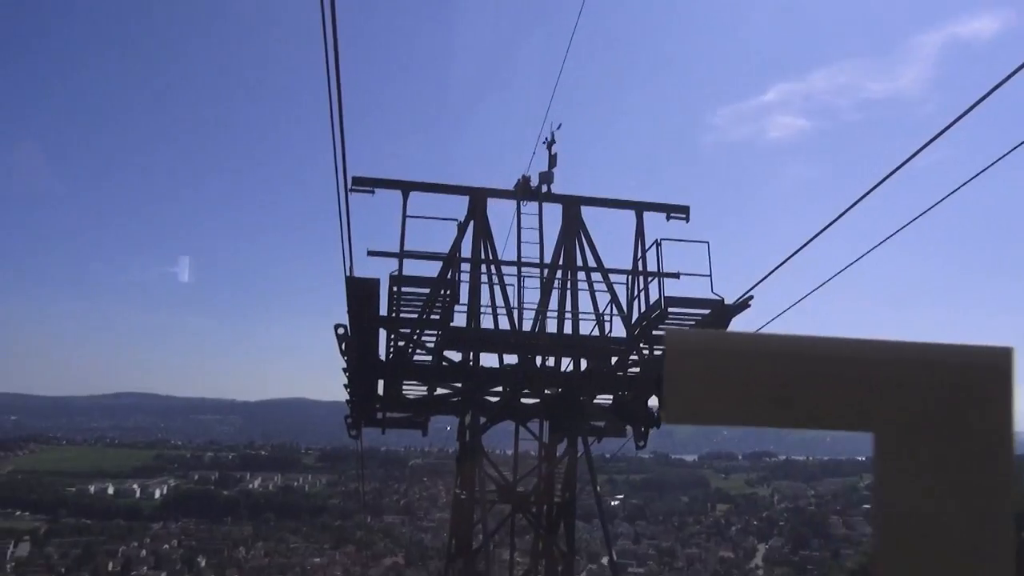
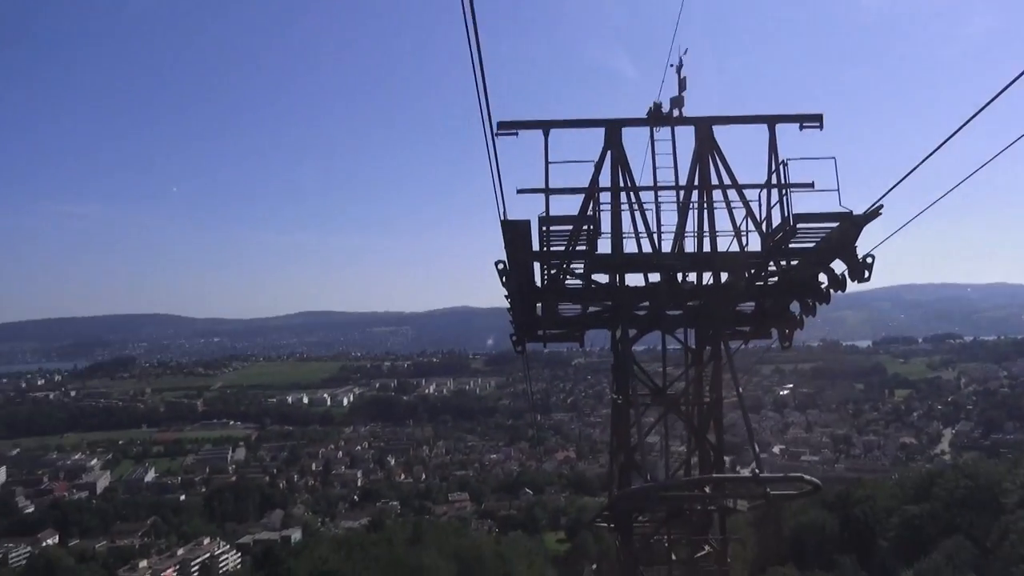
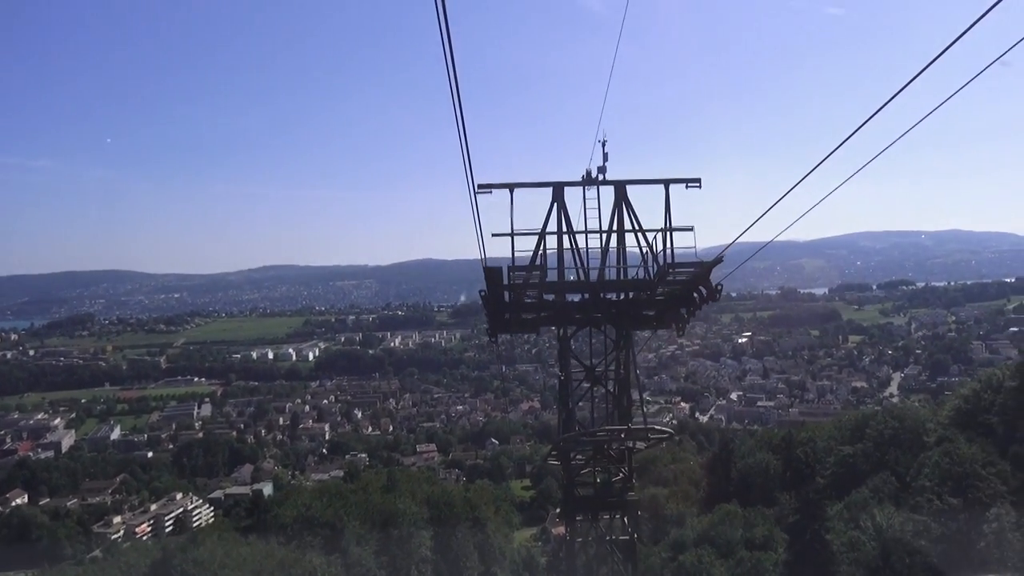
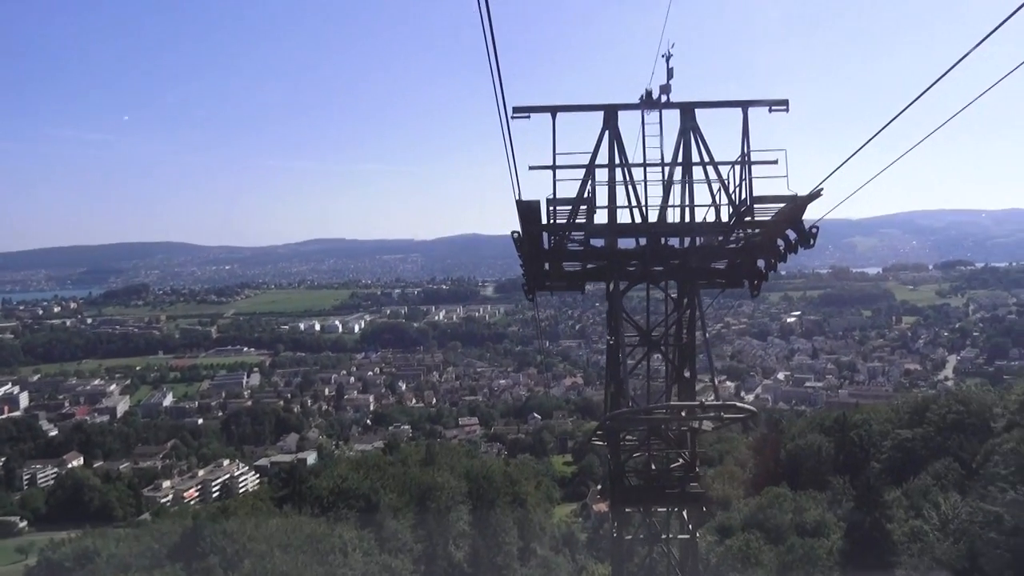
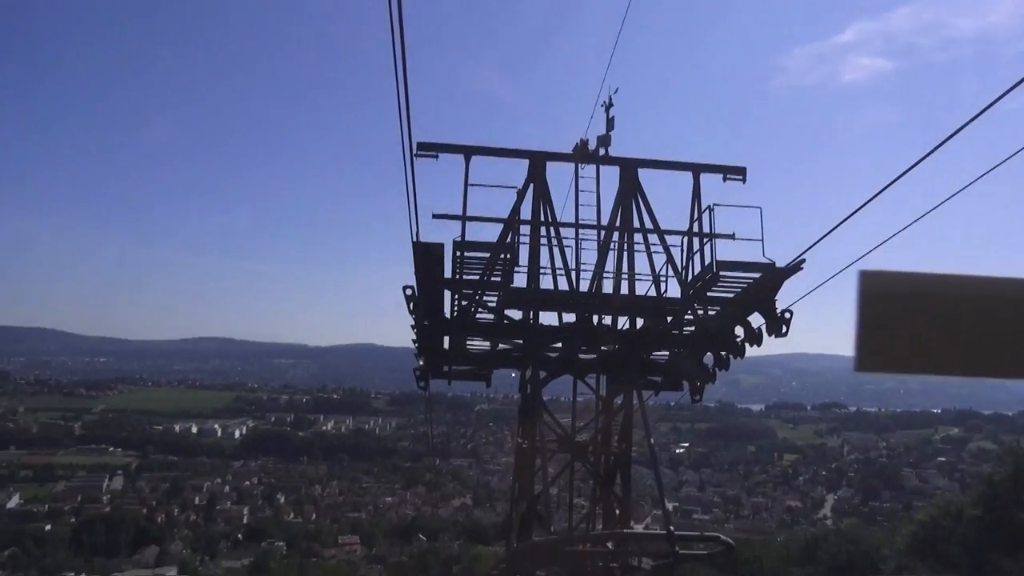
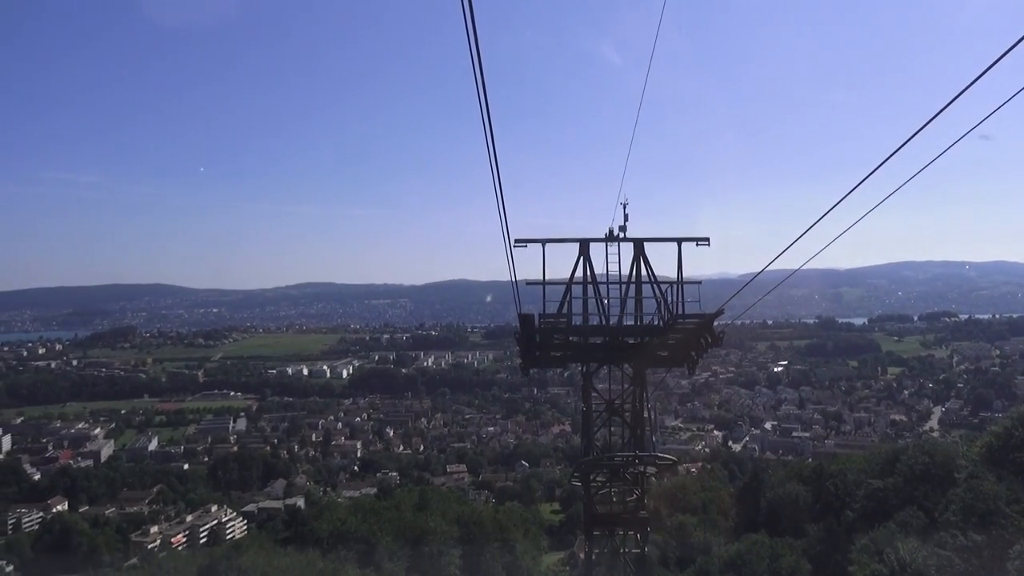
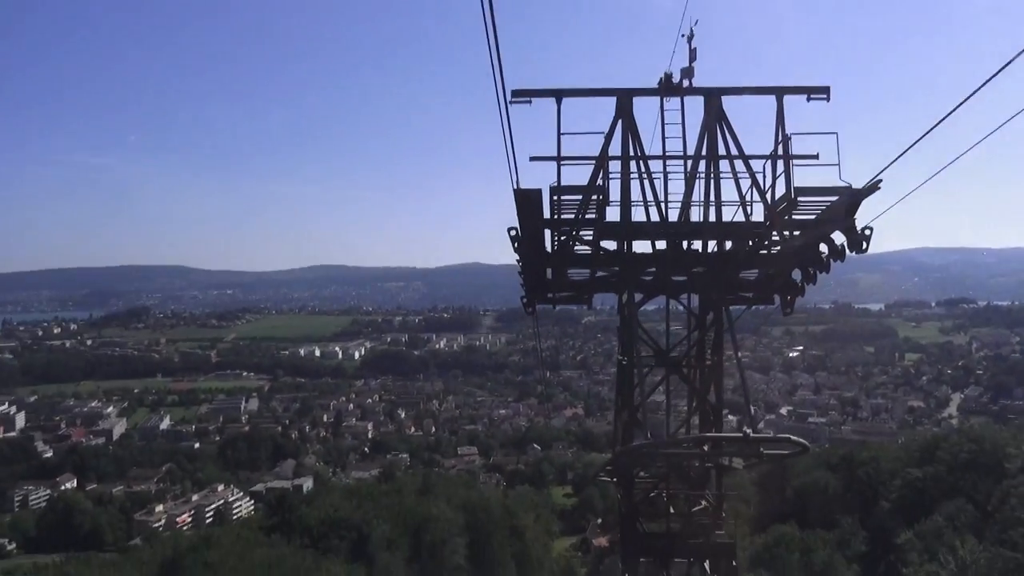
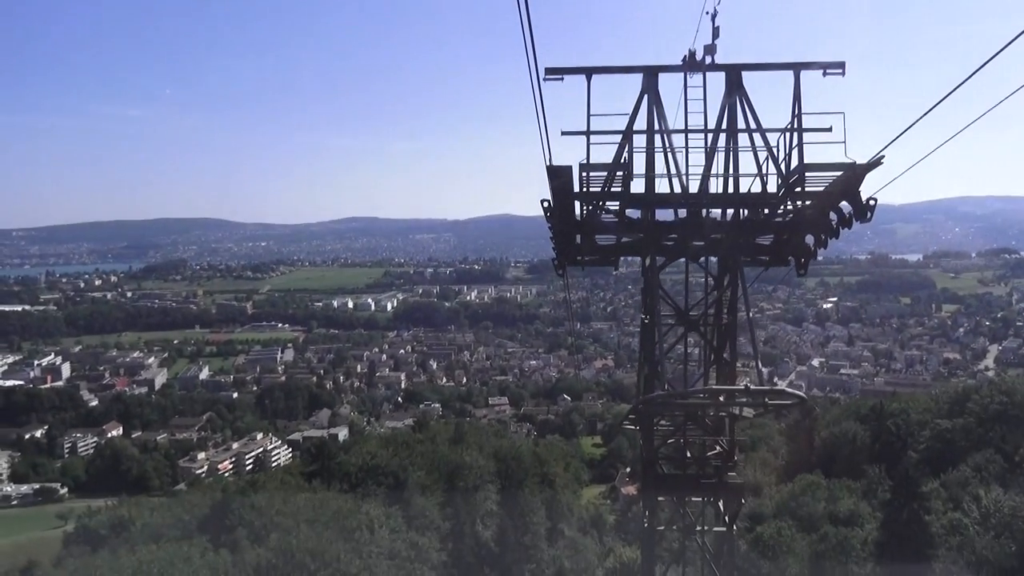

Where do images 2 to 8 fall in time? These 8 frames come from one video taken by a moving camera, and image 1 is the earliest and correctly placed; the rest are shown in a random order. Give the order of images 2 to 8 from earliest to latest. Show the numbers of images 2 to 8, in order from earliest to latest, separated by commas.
5, 2, 7, 8, 4, 3, 6
